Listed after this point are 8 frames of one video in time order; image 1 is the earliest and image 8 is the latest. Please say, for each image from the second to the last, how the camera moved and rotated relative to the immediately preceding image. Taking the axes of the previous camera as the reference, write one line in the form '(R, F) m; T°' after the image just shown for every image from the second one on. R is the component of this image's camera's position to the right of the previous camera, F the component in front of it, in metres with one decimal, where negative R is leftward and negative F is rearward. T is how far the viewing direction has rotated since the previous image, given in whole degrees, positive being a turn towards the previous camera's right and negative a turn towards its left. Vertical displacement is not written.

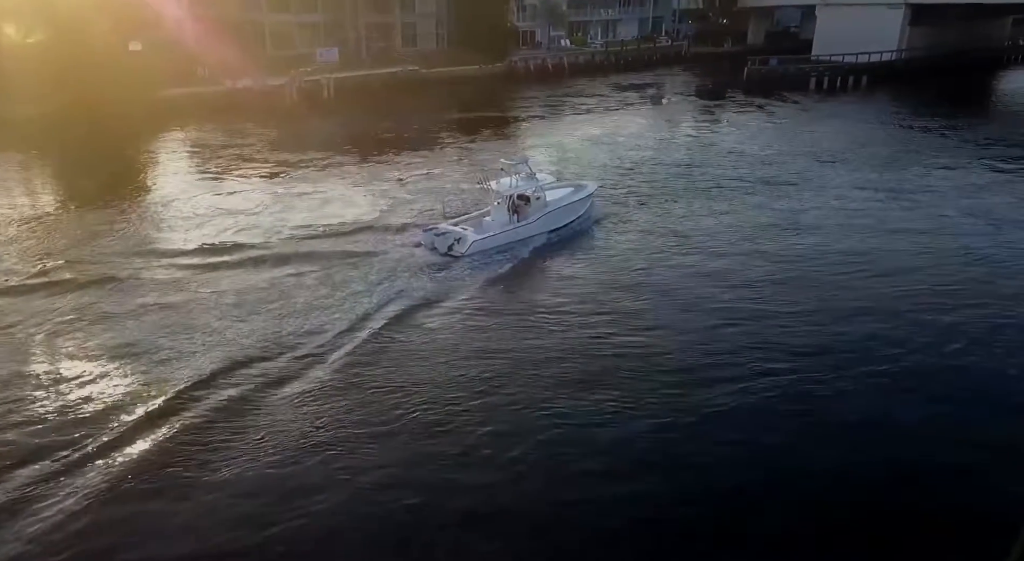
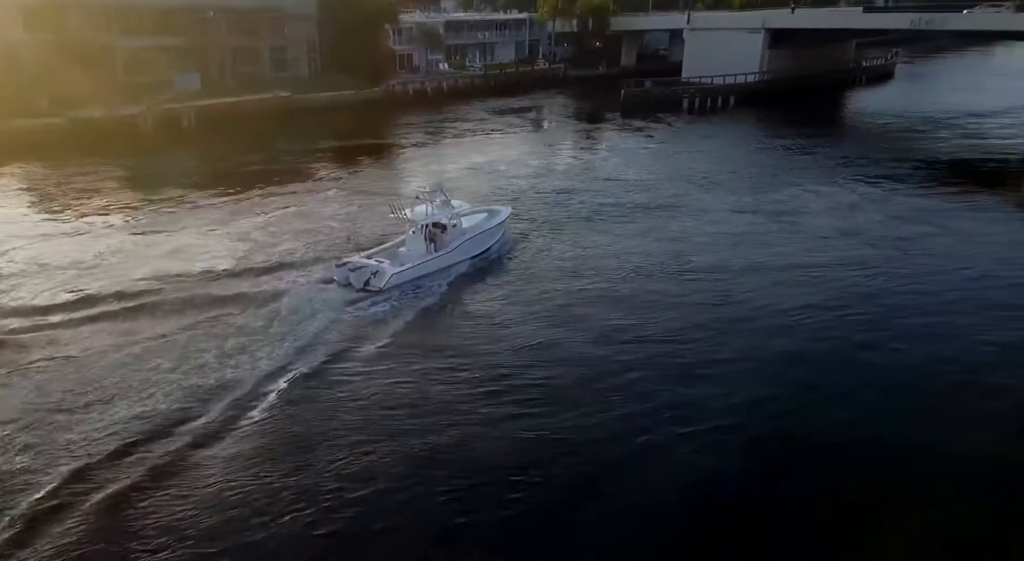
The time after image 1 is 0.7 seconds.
(+0.3, +1.3) m; +9°
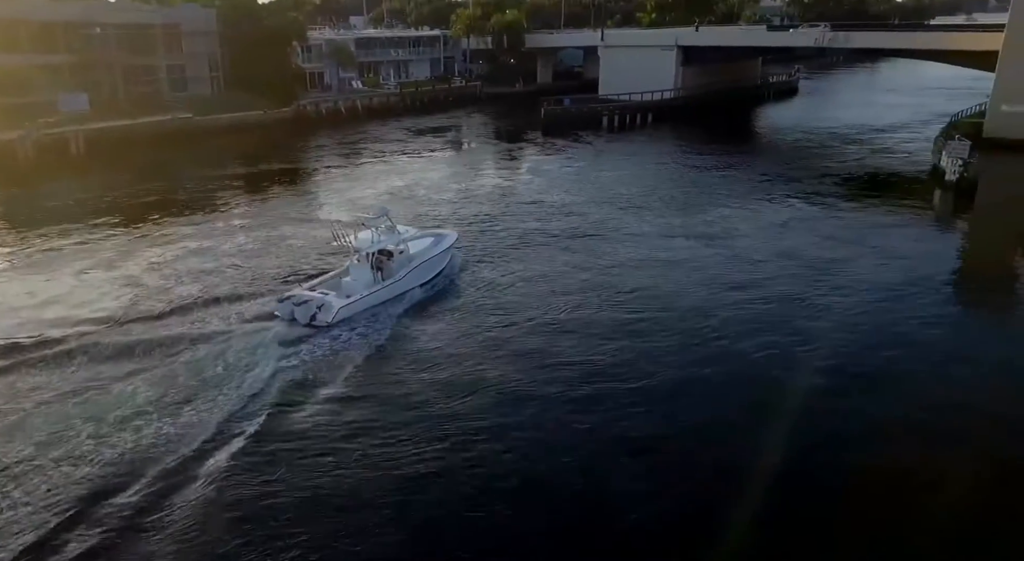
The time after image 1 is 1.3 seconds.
(-0.2, +1.5) m; +6°
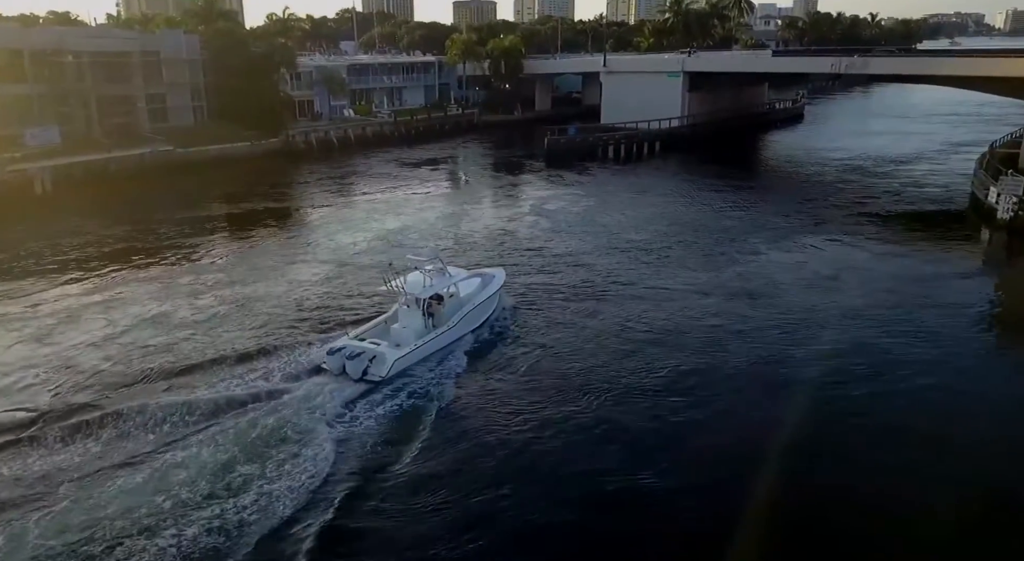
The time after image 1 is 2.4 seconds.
(-0.6, +3.2) m; +1°
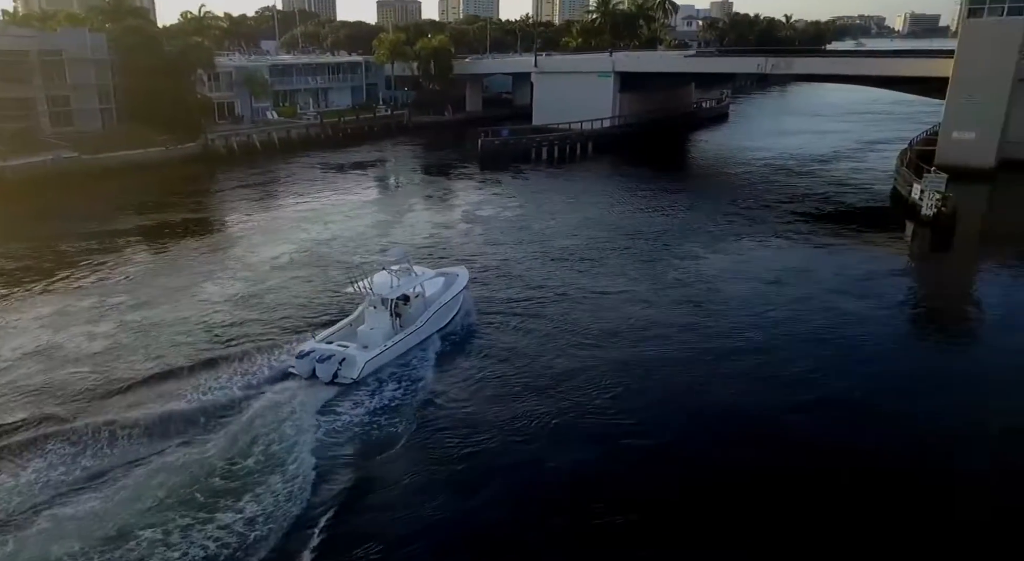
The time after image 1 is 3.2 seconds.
(-0.2, +0.9) m; +5°
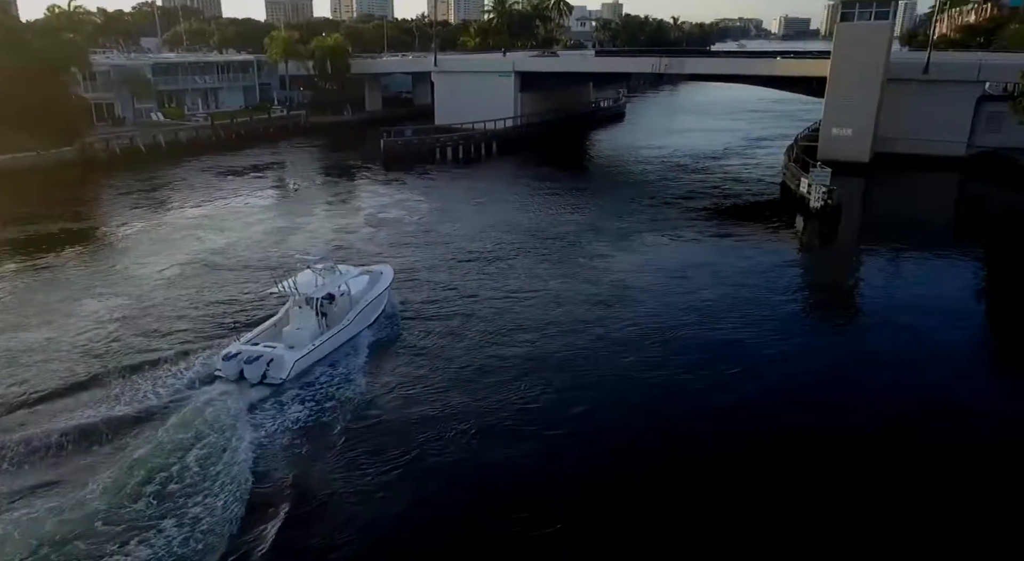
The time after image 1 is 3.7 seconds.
(-0.3, +0.2) m; +8°
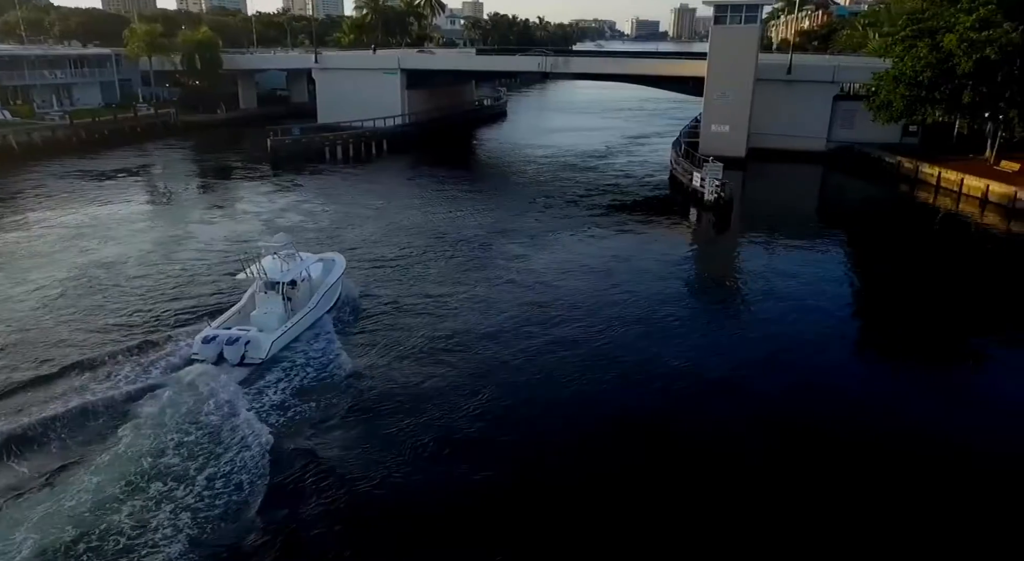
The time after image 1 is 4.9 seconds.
(-1.7, +0.2) m; +10°
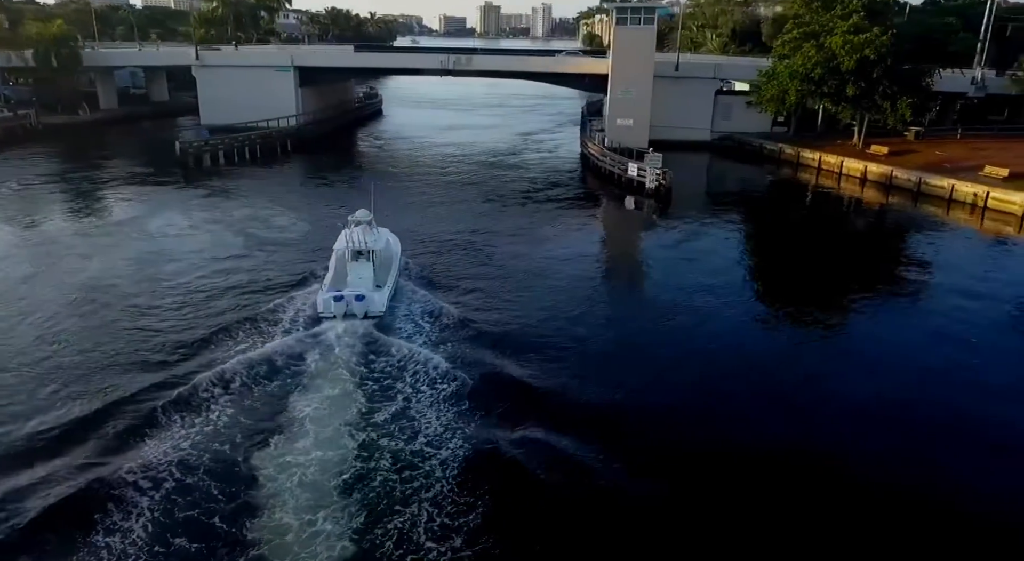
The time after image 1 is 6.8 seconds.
(-6.0, -0.2) m; +13°
